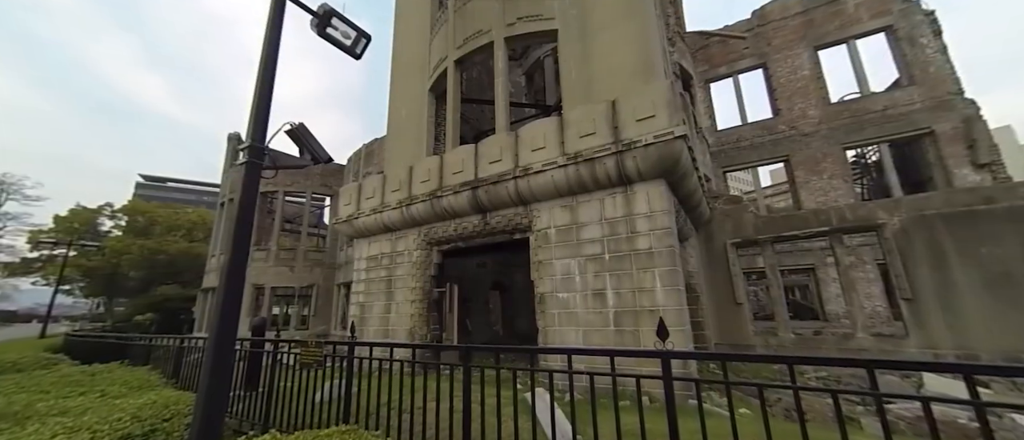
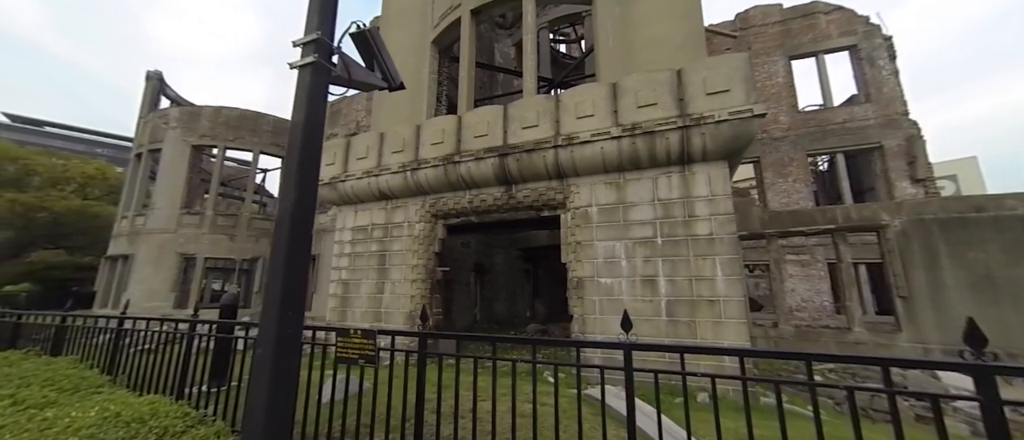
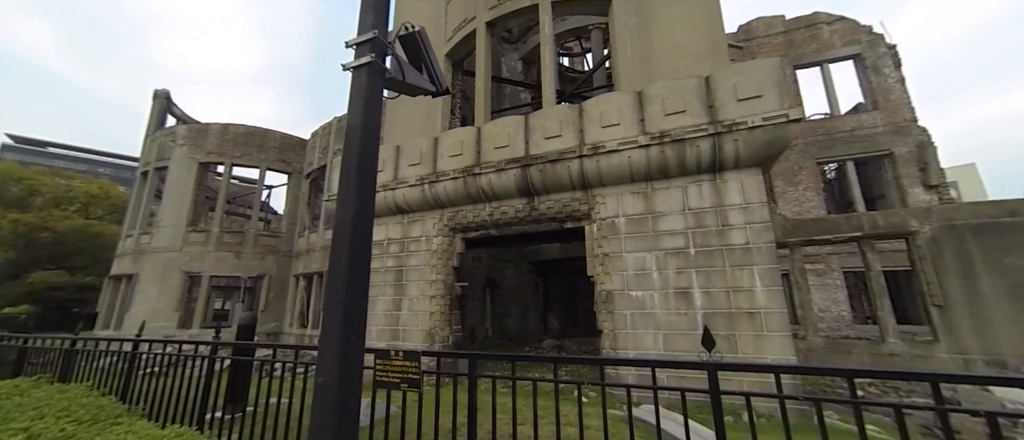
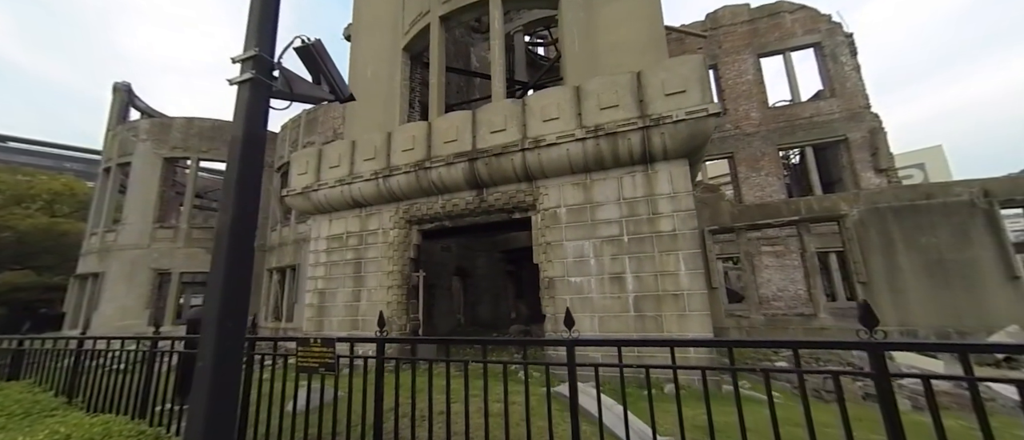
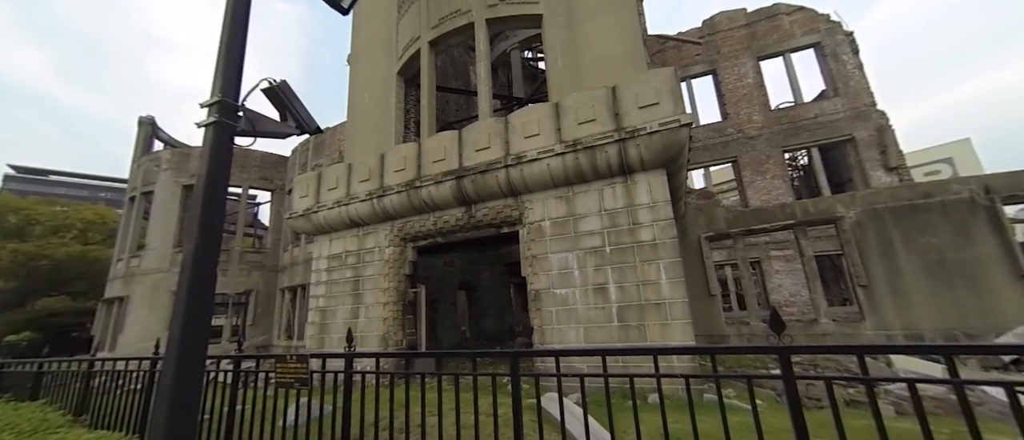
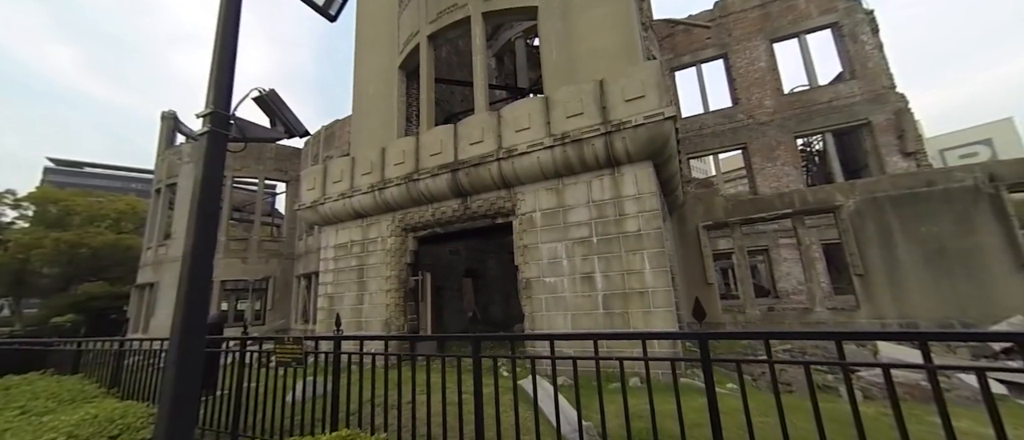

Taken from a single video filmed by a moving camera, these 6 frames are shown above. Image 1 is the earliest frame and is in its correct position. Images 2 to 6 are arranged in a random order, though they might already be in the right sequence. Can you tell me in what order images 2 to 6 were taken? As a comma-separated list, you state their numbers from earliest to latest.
6, 5, 4, 2, 3
